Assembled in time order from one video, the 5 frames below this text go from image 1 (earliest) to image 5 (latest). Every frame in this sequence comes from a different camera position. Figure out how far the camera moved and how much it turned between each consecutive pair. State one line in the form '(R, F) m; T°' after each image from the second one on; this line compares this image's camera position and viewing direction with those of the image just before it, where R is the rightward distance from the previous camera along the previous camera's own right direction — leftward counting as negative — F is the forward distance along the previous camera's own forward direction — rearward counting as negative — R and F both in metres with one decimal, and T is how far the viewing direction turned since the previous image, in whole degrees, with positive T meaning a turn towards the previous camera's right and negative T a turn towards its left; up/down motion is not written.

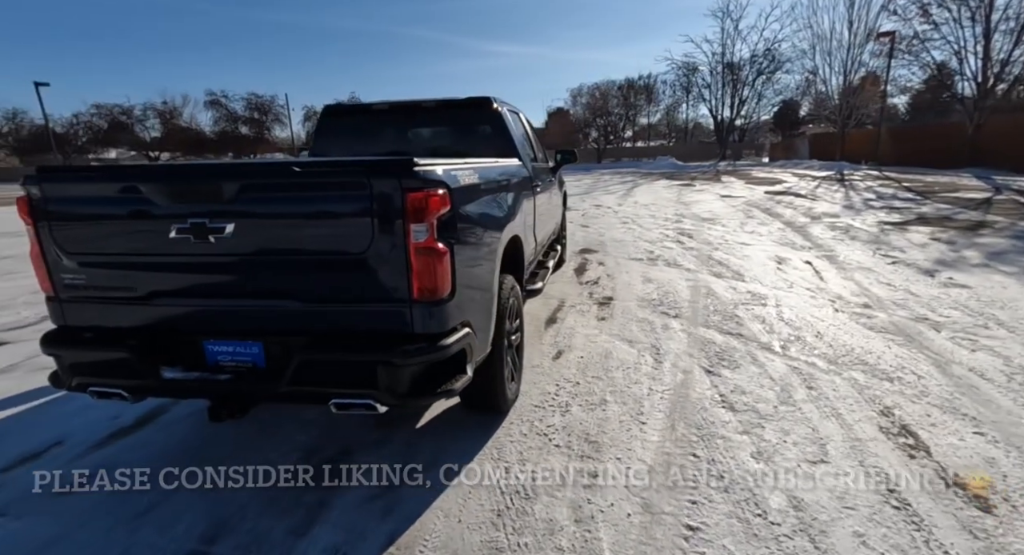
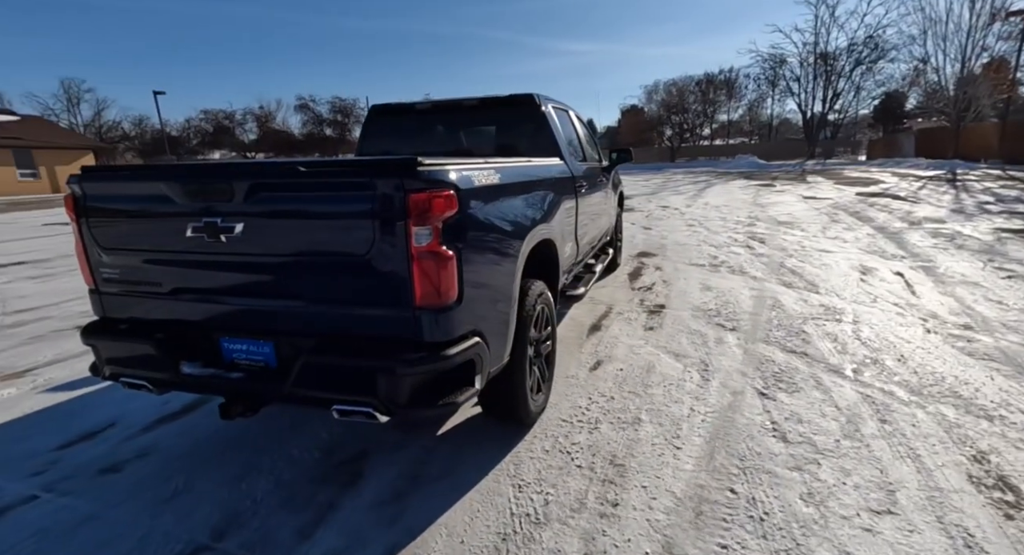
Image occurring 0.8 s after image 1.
(+0.3, +0.2) m; -8°
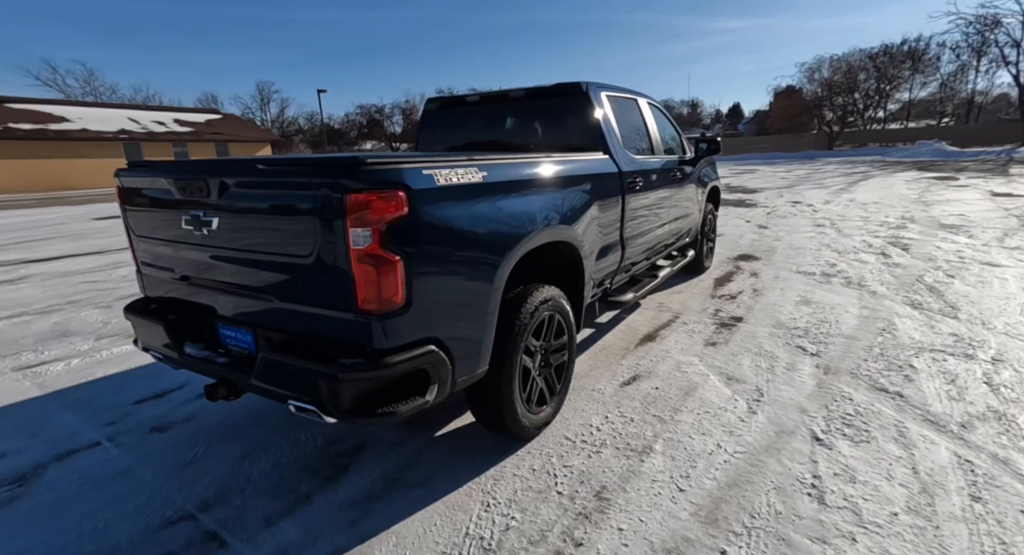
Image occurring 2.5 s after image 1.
(+0.7, +0.3) m; -15°
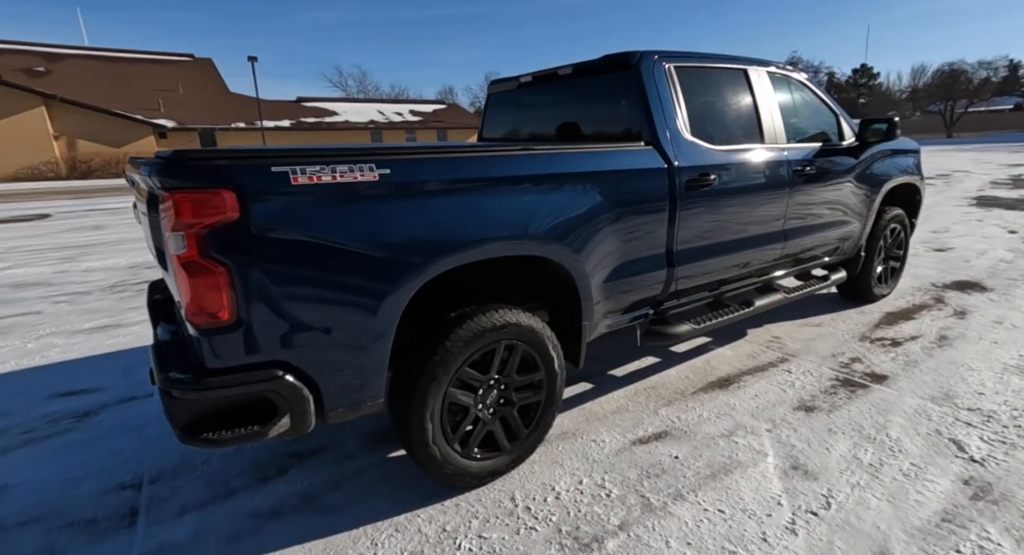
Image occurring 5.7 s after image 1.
(+1.1, +0.8) m; -24°
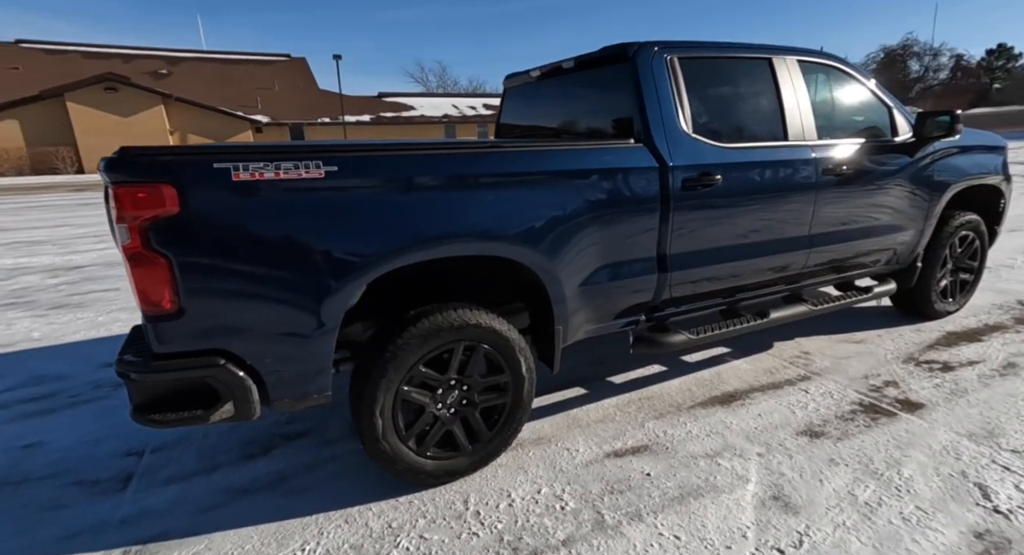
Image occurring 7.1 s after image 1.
(+0.5, +0.1) m; -9°
